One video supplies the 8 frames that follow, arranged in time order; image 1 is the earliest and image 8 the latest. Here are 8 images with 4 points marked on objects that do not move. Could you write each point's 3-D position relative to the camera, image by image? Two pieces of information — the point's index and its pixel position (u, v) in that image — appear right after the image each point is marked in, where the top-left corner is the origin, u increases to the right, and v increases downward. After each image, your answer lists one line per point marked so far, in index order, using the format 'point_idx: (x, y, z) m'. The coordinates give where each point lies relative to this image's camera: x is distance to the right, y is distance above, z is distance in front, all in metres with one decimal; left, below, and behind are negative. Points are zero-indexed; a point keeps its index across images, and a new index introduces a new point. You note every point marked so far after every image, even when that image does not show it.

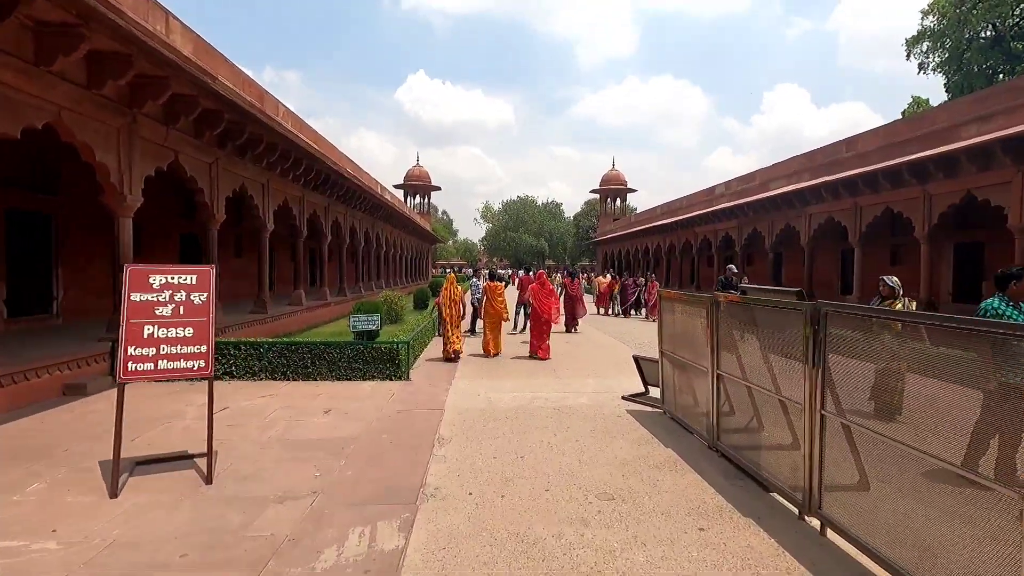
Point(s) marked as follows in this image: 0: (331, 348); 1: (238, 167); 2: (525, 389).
0: (-2.6, -0.9, +7.5) m
1: (-5.7, +2.5, +11.0) m
2: (+0.2, -1.3, +6.9) m
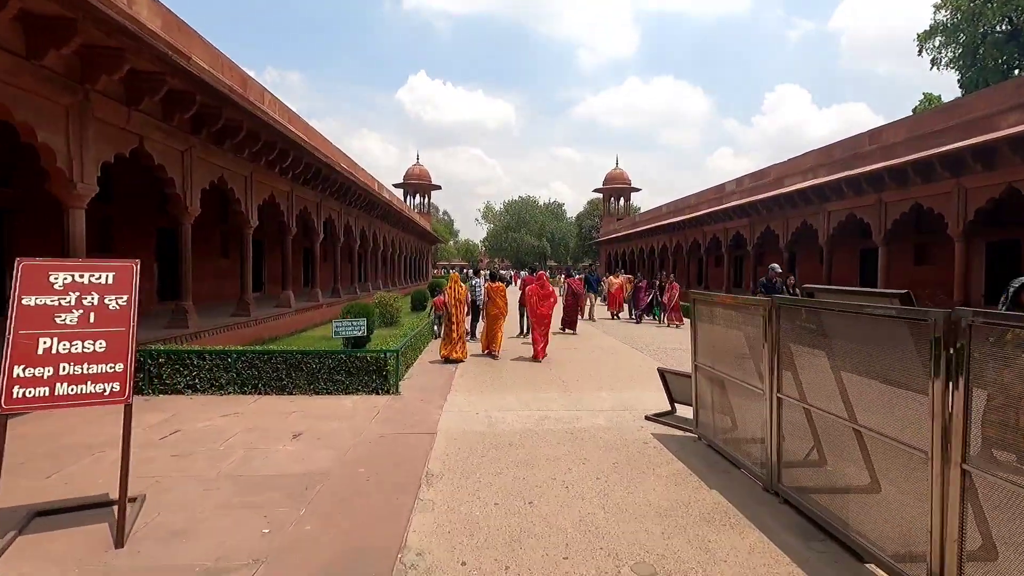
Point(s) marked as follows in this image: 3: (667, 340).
0: (-2.5, -0.9, +6.5) m
1: (-5.6, +2.5, +10.1) m
2: (+0.2, -1.3, +6.0) m
3: (+3.2, -1.1, +11.1) m
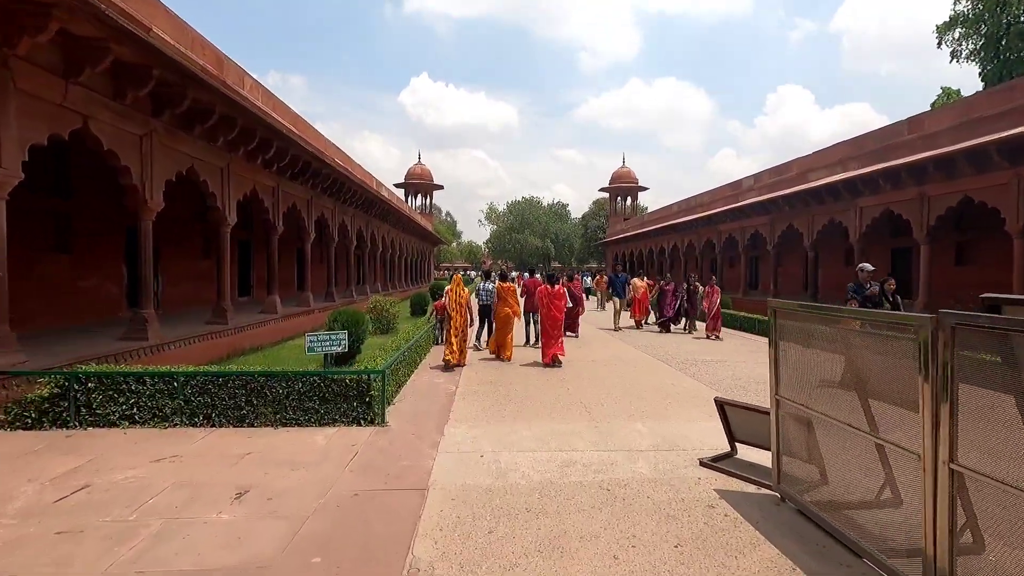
0: (-2.4, -0.9, +5.3) m
1: (-5.5, +2.4, +8.9) m
2: (+0.3, -1.4, +4.7) m
3: (+3.3, -1.2, +9.8) m
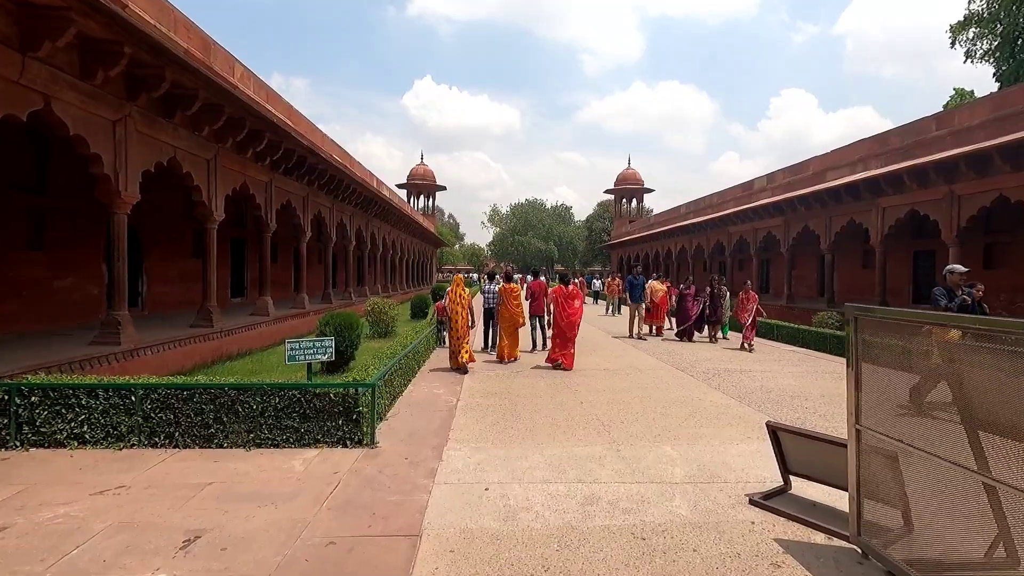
0: (-2.3, -0.9, +4.6) m
1: (-5.4, +2.4, +8.2) m
2: (+0.4, -1.4, +4.0) m
3: (+3.4, -1.2, +9.1) m
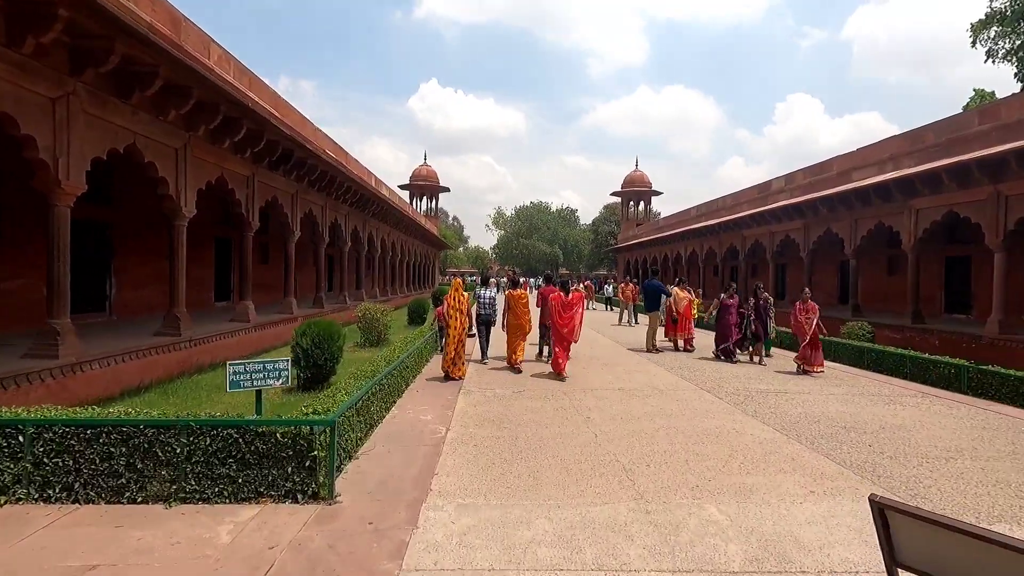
0: (-2.3, -1.0, +3.6) m
1: (-5.3, +2.4, +7.2) m
2: (+0.4, -1.5, +3.0) m
3: (+3.5, -1.4, +8.0) m
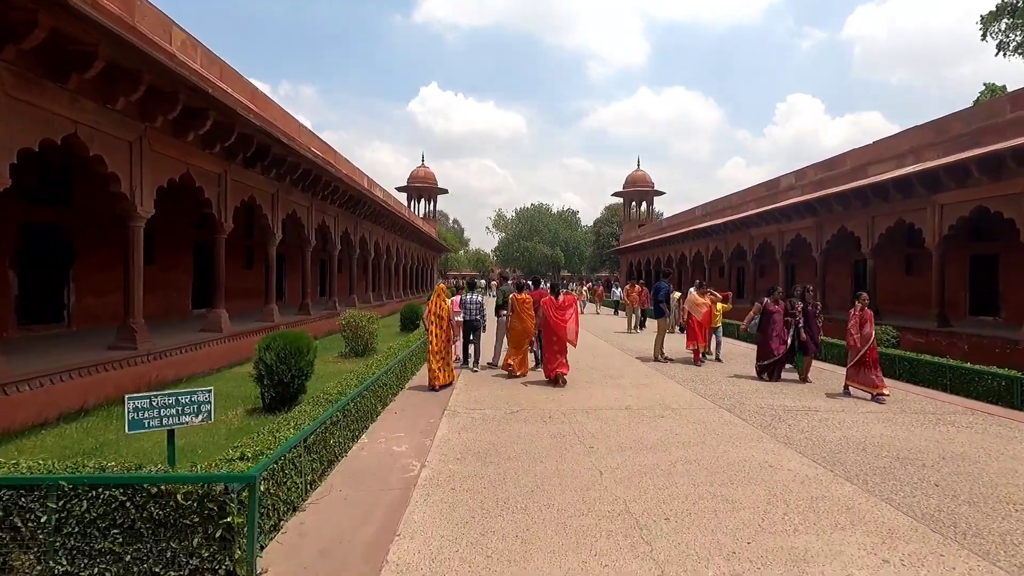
0: (-2.4, -1.1, +2.7) m
1: (-5.5, +2.3, +6.4) m
2: (+0.3, -1.5, +2.1) m
3: (+3.4, -1.4, +7.1) m
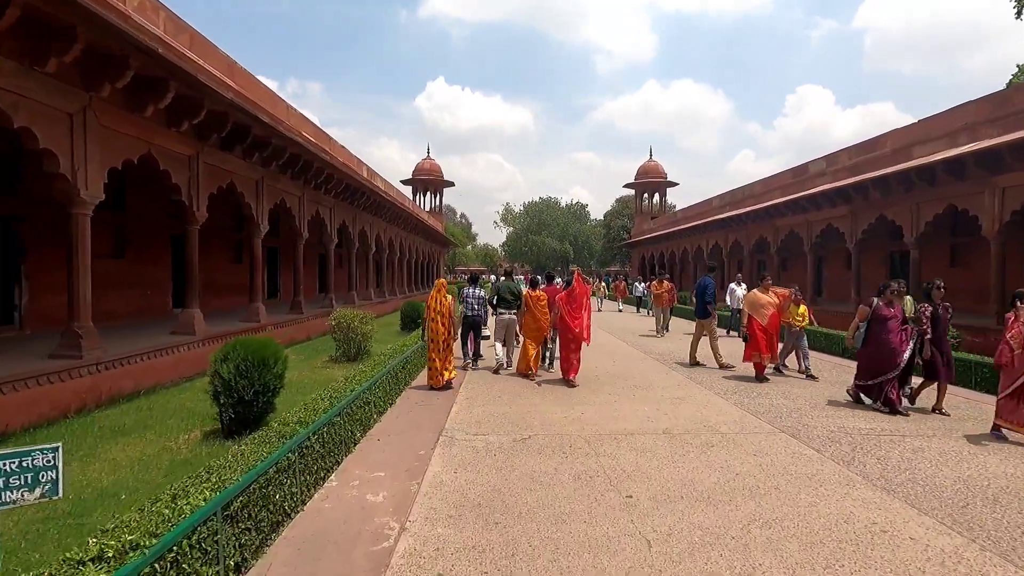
0: (-2.4, -1.1, +1.5) m
1: (-5.4, +2.3, +5.2) m
2: (+0.3, -1.5, +0.8) m
3: (+3.5, -1.3, +5.8) m
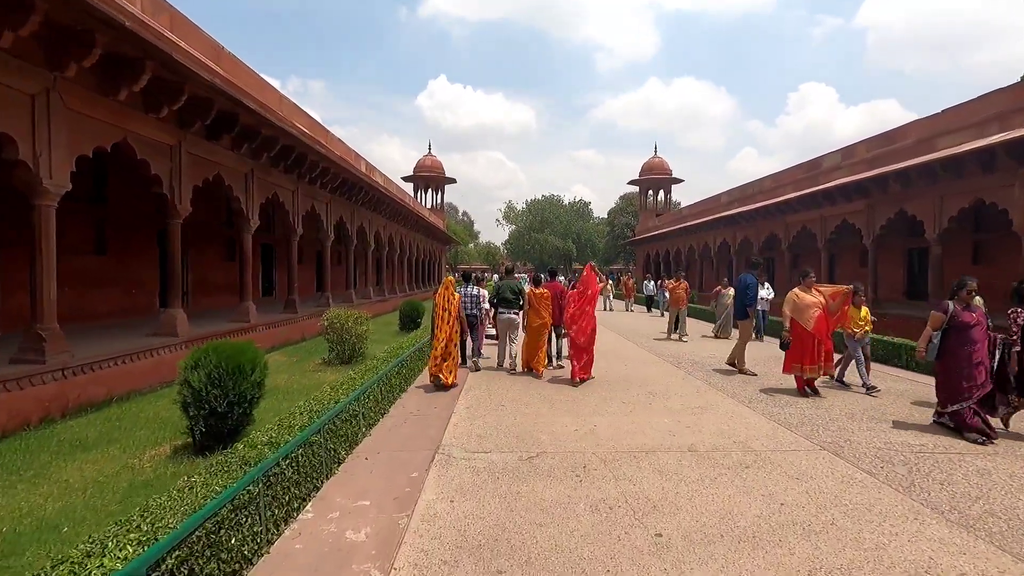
0: (-2.3, -1.1, +0.9) m
1: (-5.3, +2.3, +4.6) m
2: (+0.3, -1.5, +0.2) m
3: (+3.5, -1.3, +5.2) m
